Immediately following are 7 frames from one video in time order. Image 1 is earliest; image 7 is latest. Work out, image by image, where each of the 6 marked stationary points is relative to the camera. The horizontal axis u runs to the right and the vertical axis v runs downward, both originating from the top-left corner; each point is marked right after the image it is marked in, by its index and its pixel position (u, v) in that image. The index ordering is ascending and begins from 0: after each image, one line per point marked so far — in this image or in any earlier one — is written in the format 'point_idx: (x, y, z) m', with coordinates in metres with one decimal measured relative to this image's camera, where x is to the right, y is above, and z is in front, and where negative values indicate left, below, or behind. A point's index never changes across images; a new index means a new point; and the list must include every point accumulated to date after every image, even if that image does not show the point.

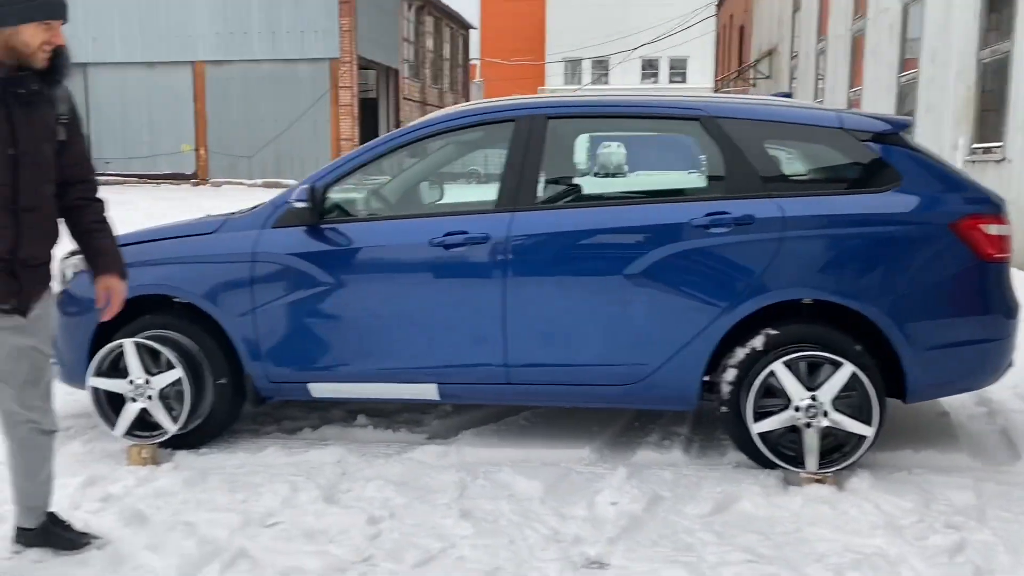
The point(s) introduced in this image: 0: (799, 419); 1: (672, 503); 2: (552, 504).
0: (+1.2, -0.5, +3.5) m
1: (+0.6, -0.8, +3.4) m
2: (+0.1, -0.8, +3.4) m
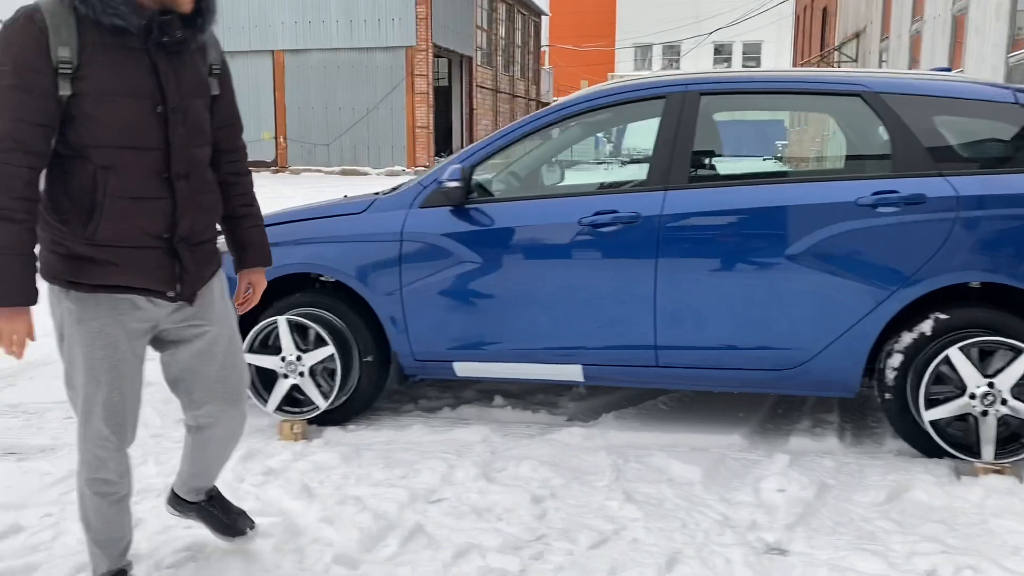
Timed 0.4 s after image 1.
0: (+1.8, -0.4, +3.4) m
1: (+1.2, -0.7, +3.3) m
2: (+0.8, -0.7, +3.4) m
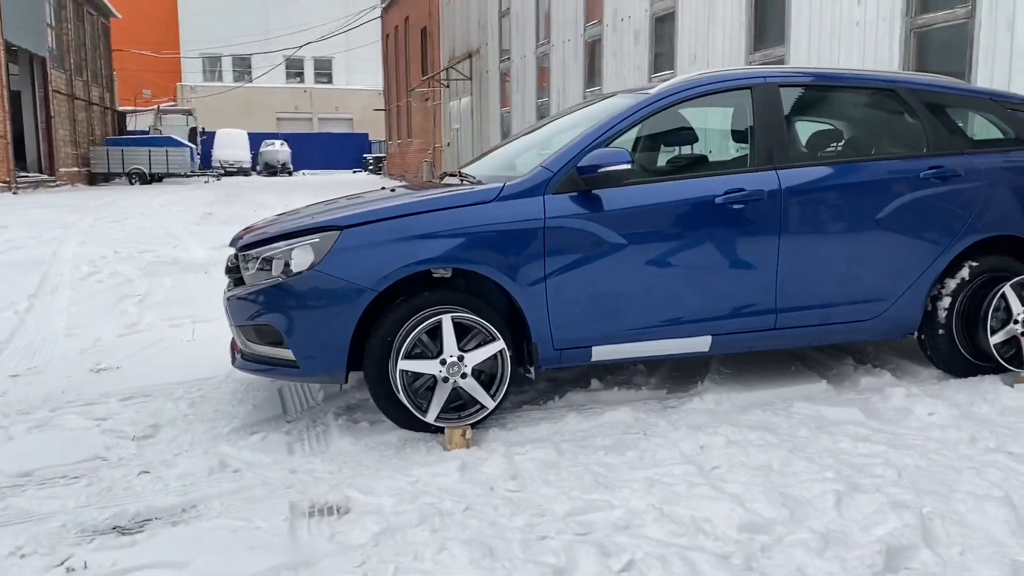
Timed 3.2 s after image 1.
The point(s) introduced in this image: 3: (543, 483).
0: (+2.5, -0.2, +4.4) m
1: (+2.1, -0.5, +4.0) m
2: (+1.6, -0.6, +3.9) m
3: (+0.1, -0.7, +3.2) m
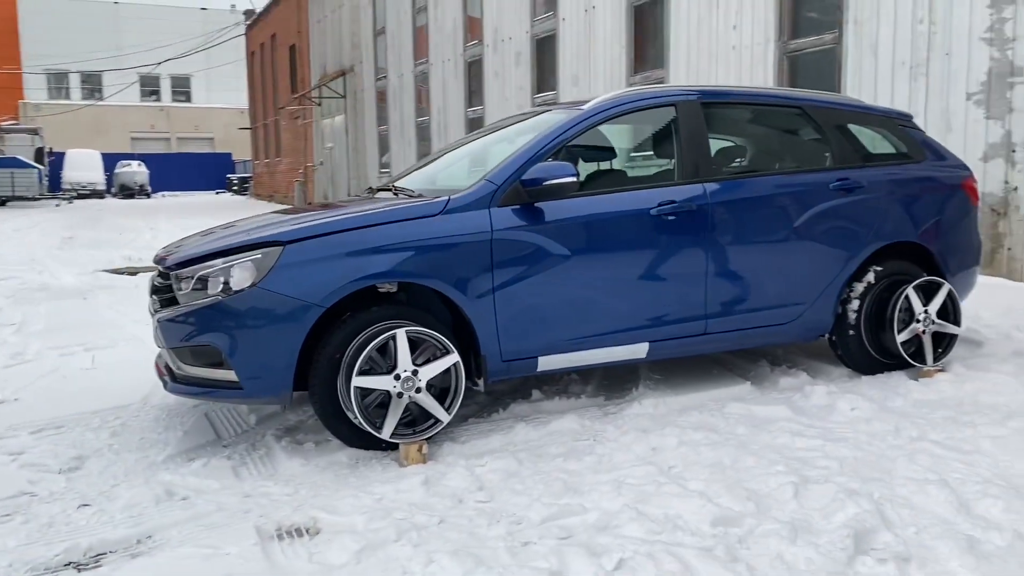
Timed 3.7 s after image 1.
0: (+2.2, -0.2, +4.8) m
1: (+1.8, -0.5, +4.3) m
2: (+1.4, -0.6, +4.1) m
3: (0.0, -0.7, +3.3) m
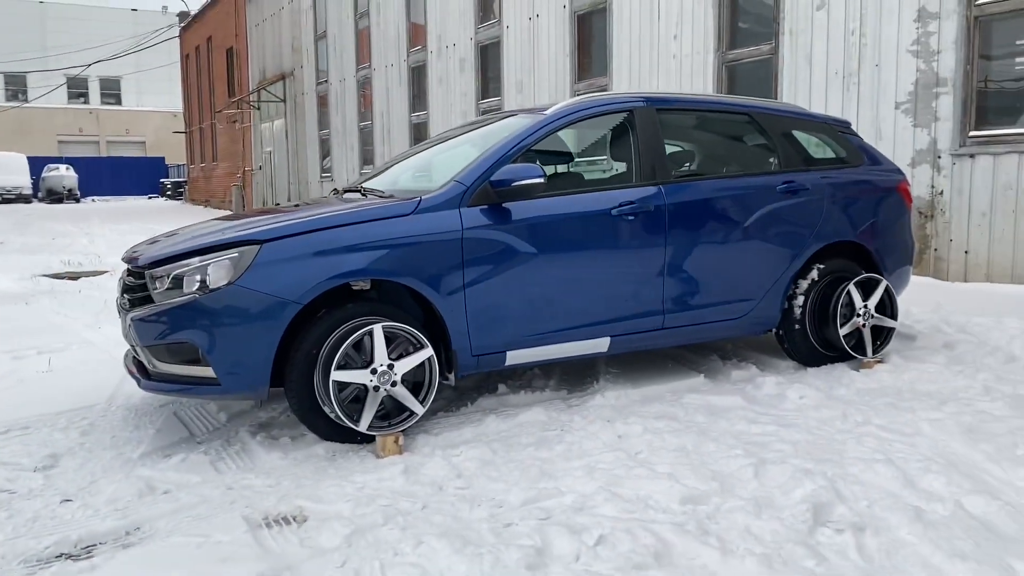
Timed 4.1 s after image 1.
0: (+2.0, -0.2, +5.1) m
1: (+1.6, -0.5, +4.6) m
2: (+1.2, -0.6, +4.4) m
3: (-0.1, -0.7, +3.4) m
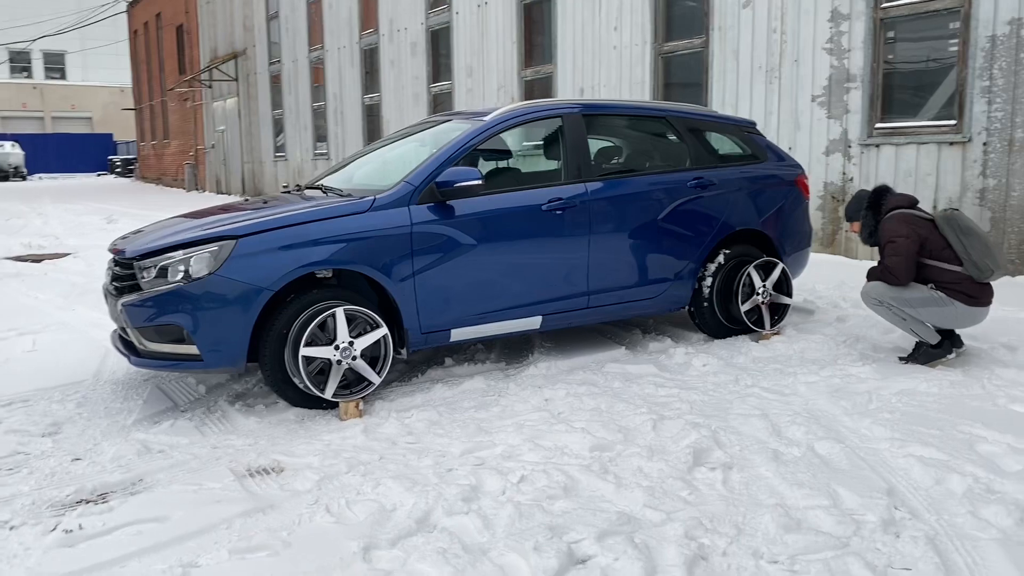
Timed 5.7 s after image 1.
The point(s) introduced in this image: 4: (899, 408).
0: (+1.6, -0.1, +5.8) m
1: (+1.3, -0.4, +5.4) m
2: (+0.9, -0.5, +5.1) m
3: (-0.4, -0.7, +4.1) m
4: (+1.8, -0.6, +4.2) m
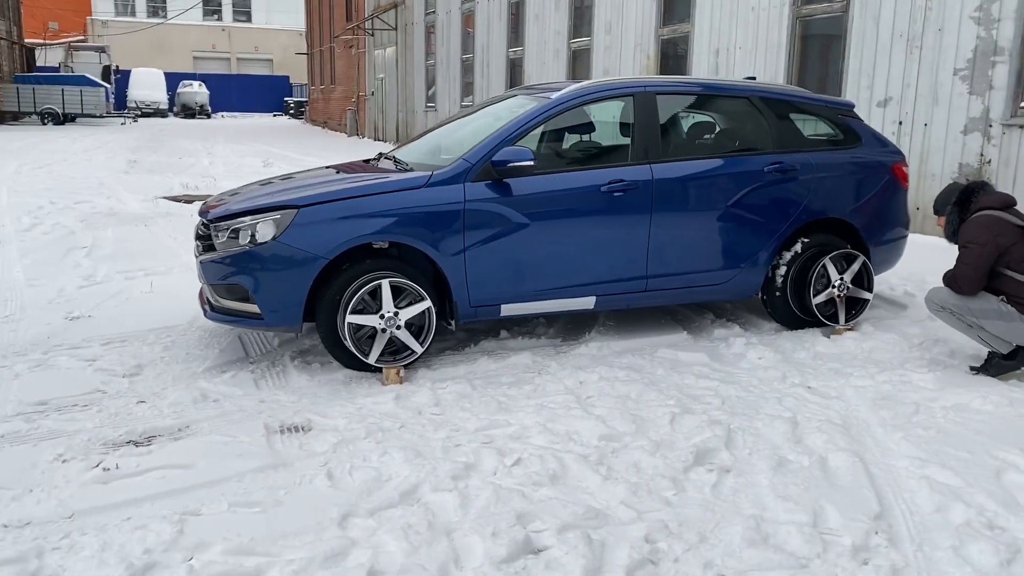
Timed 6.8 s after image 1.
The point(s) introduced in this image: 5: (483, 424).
0: (+2.0, 0.0, +5.6) m
1: (+1.6, -0.4, +5.2) m
2: (+1.2, -0.4, +5.1) m
3: (-0.3, -0.6, +4.3) m
4: (+1.9, -0.6, +4.0) m
5: (-0.1, -0.6, +4.0) m
